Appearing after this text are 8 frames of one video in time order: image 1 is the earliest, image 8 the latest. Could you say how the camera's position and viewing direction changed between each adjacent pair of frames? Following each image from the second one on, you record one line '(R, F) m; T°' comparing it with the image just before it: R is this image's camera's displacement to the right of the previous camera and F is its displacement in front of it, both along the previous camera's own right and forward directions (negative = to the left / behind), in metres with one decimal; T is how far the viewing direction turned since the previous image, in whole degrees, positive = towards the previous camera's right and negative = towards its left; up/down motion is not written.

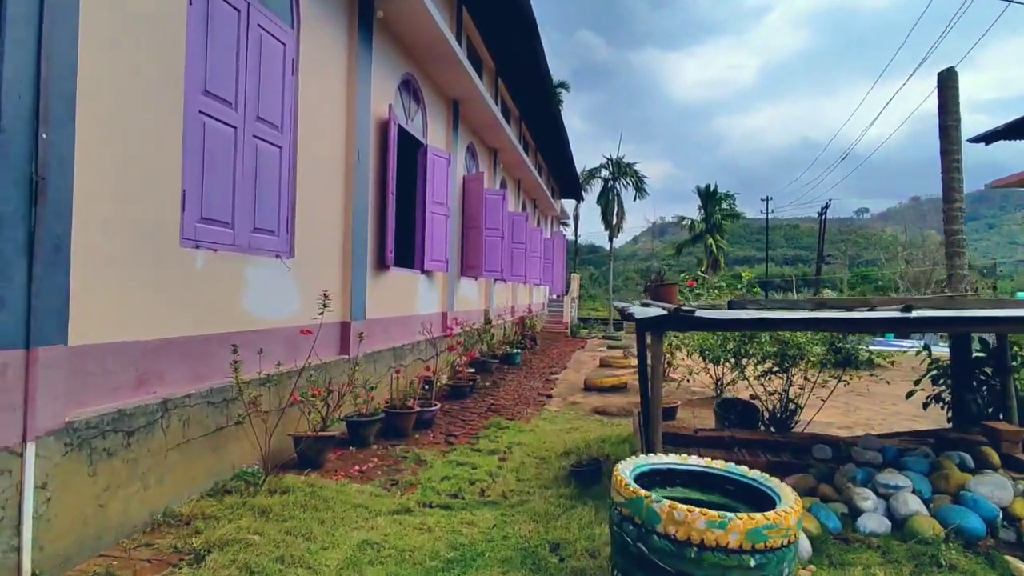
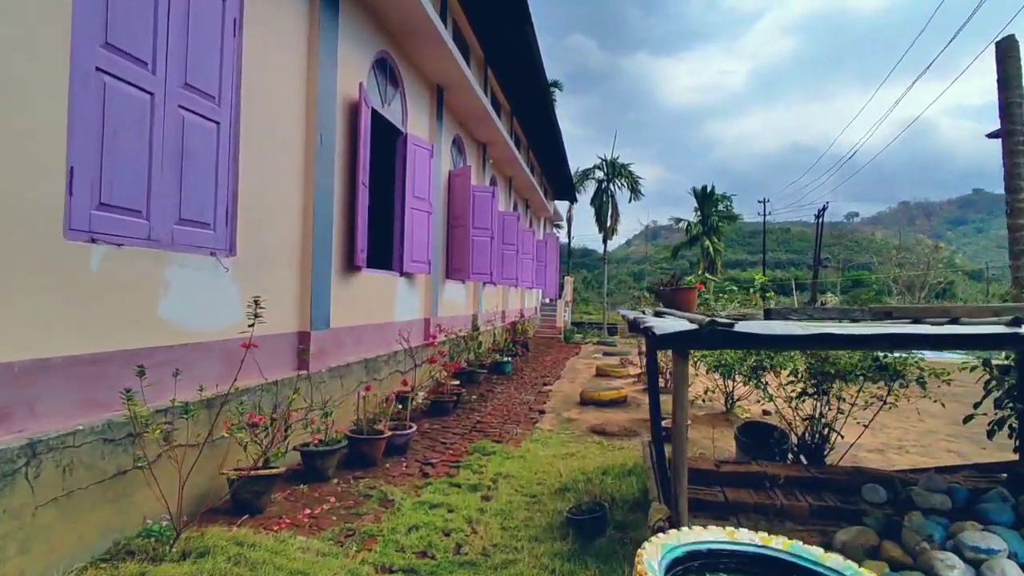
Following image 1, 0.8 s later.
(+0.1, +0.9) m; +1°
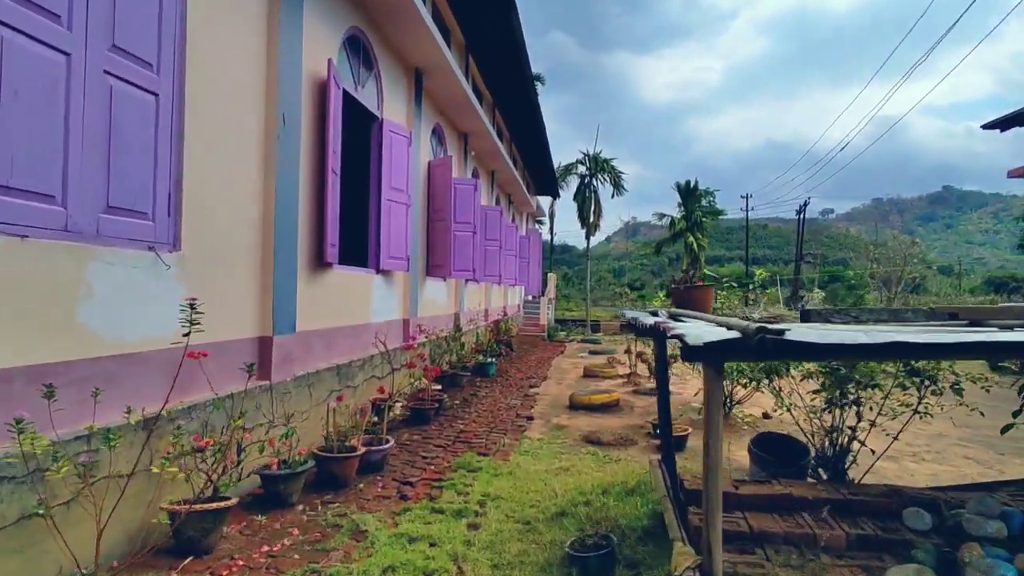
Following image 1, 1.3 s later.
(-0.1, +0.6) m; +2°
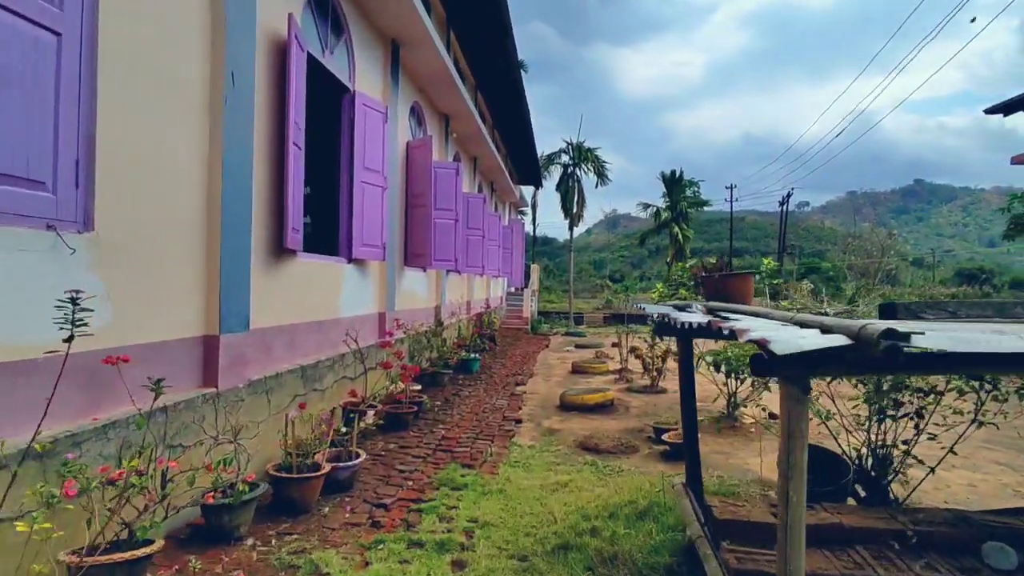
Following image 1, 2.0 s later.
(-0.1, +0.7) m; +2°
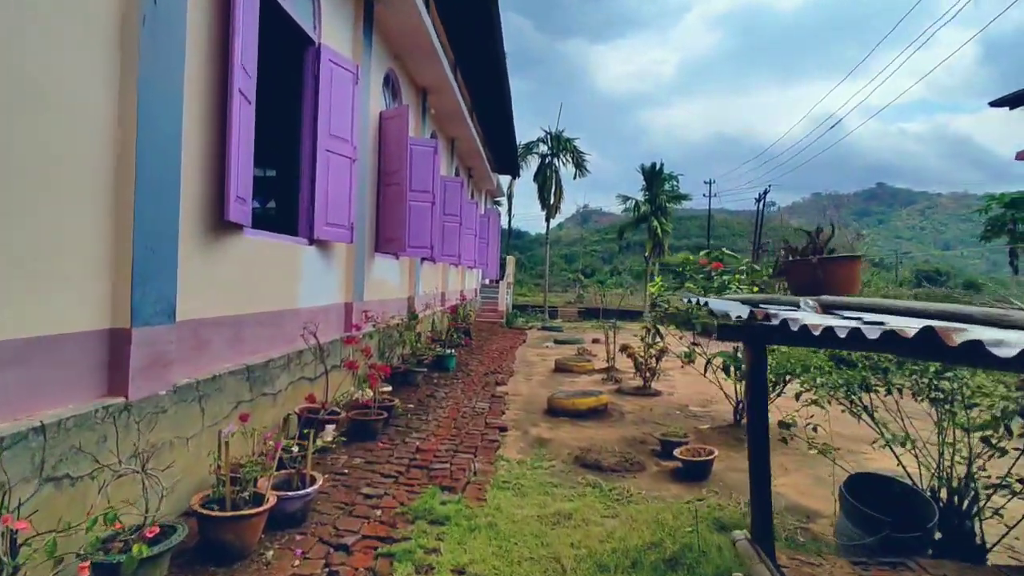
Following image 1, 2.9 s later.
(-0.2, +0.9) m; +3°
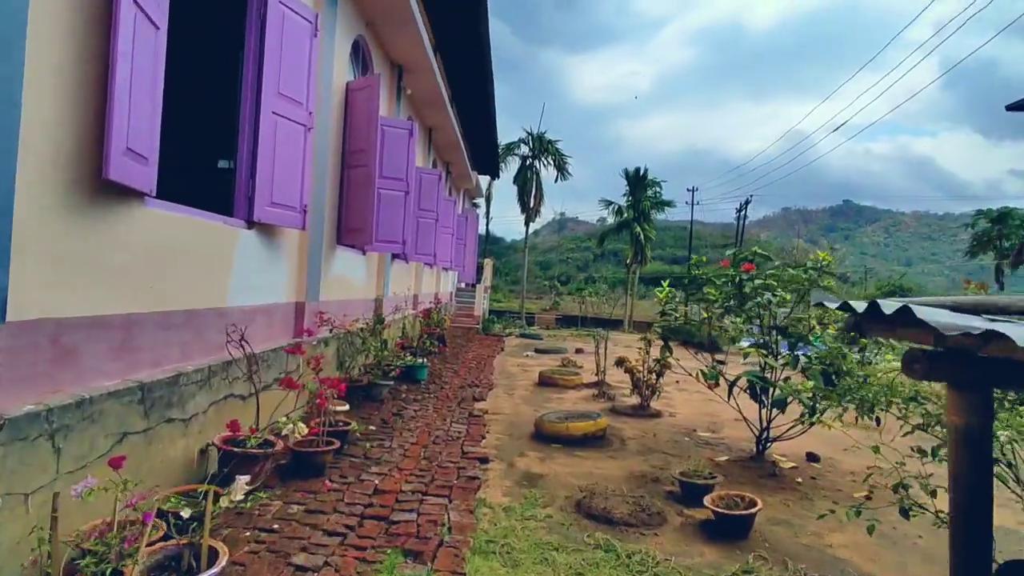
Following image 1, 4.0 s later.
(-0.1, +1.1) m; +2°
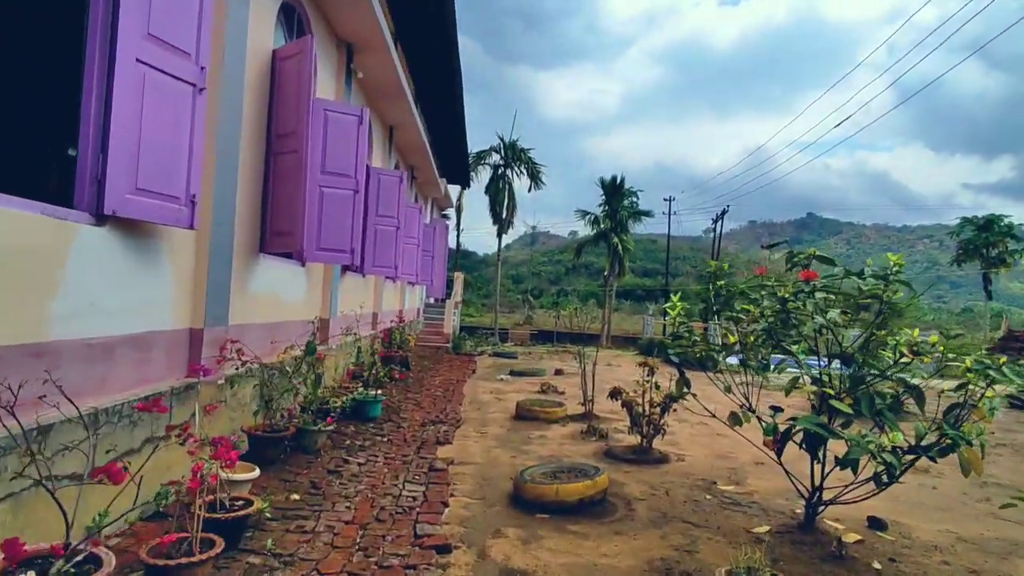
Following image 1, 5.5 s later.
(0.0, +1.4) m; +3°
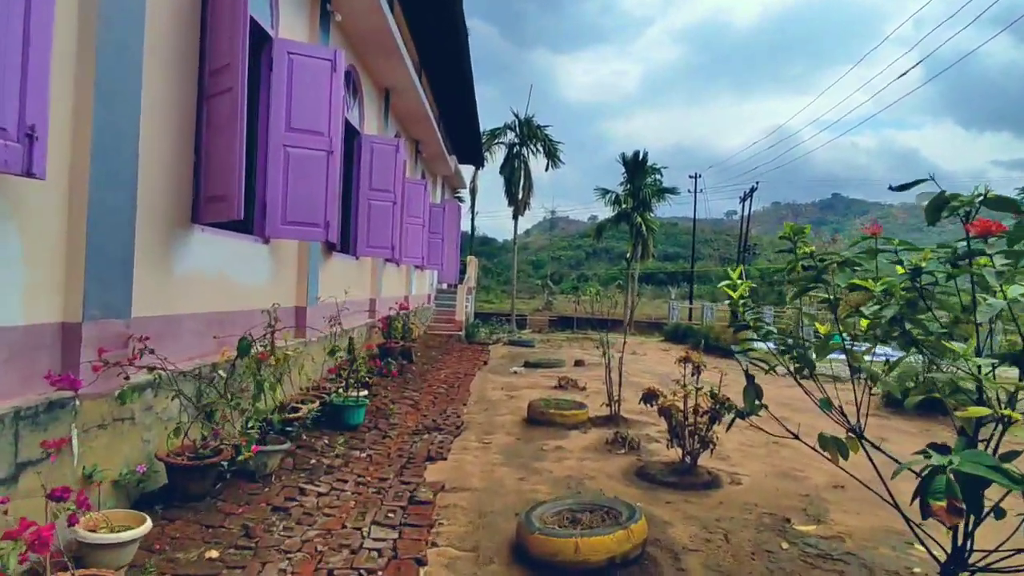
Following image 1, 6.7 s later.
(+0.1, +1.3) m; -2°
